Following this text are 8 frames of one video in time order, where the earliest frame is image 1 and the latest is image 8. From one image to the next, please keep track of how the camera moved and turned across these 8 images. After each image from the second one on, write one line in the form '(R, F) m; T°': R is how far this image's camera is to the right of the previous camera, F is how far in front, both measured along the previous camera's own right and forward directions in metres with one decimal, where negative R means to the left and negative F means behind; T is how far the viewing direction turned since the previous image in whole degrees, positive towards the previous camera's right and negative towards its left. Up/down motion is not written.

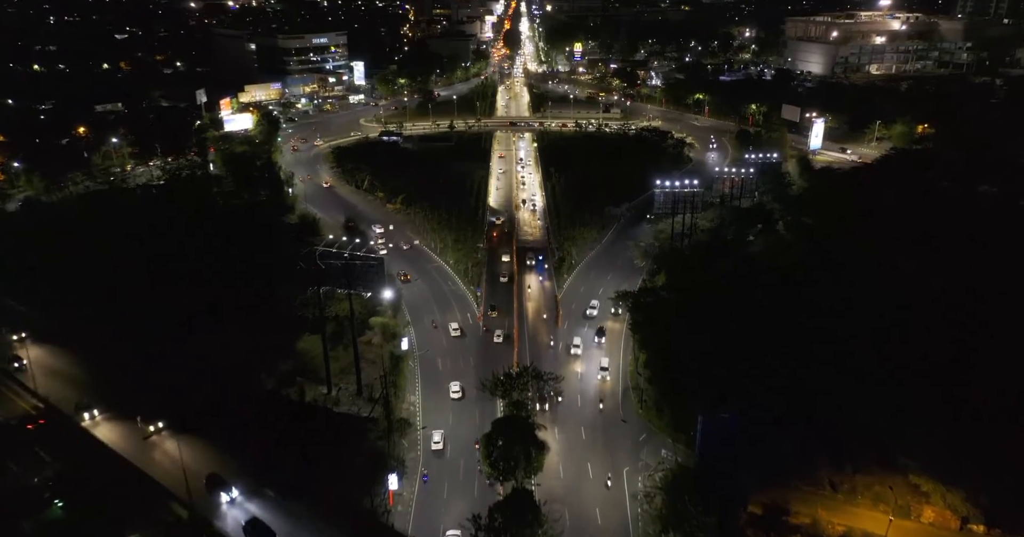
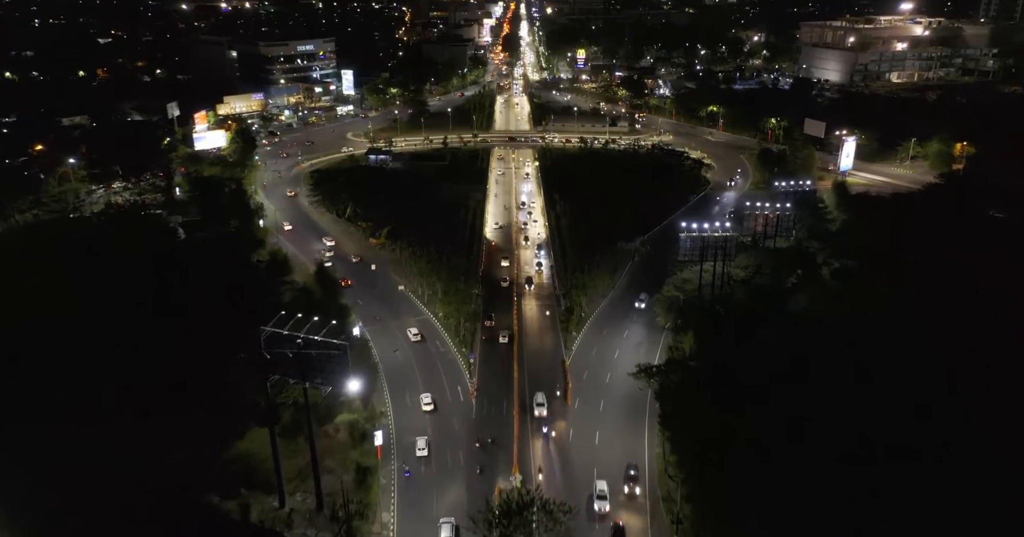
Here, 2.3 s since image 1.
(0.0, +3.8) m; 0°
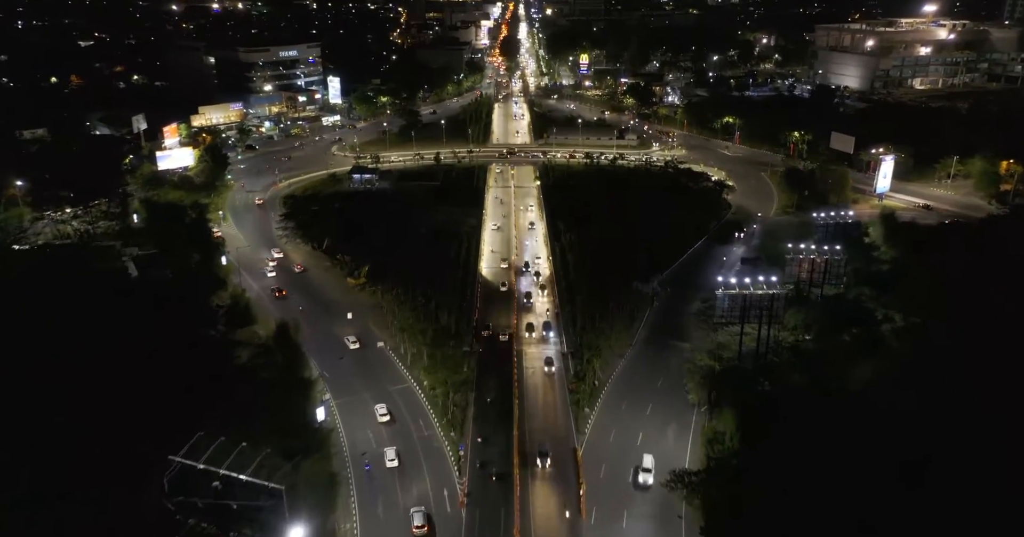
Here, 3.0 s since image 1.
(0.0, +3.7) m; 0°
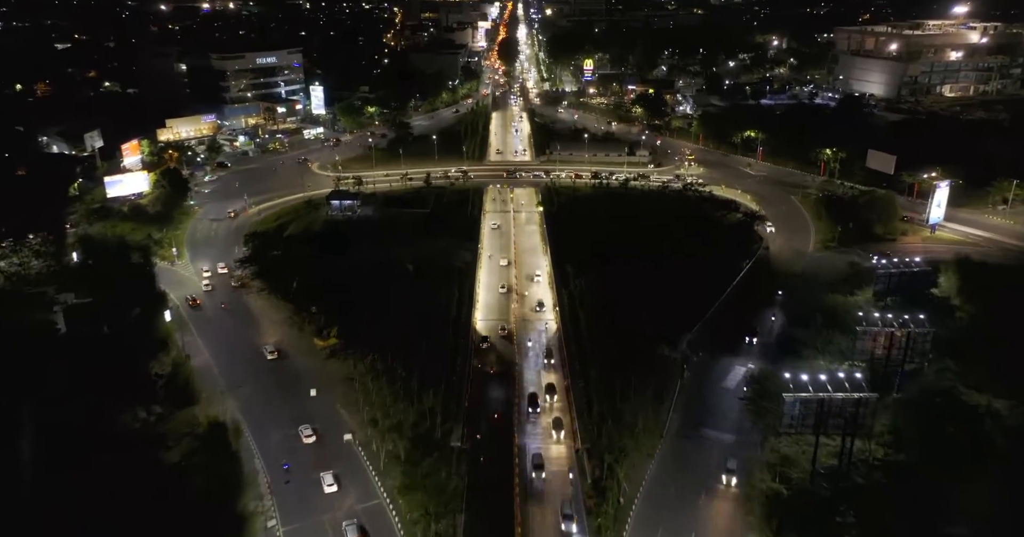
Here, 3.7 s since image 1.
(-0.1, +4.1) m; 0°
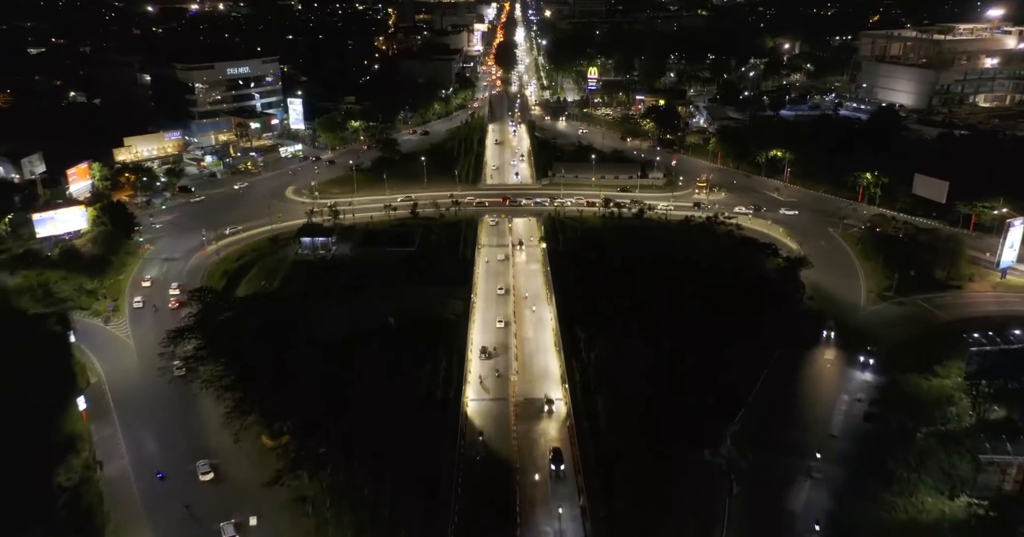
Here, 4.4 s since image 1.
(0.0, +4.2) m; 0°
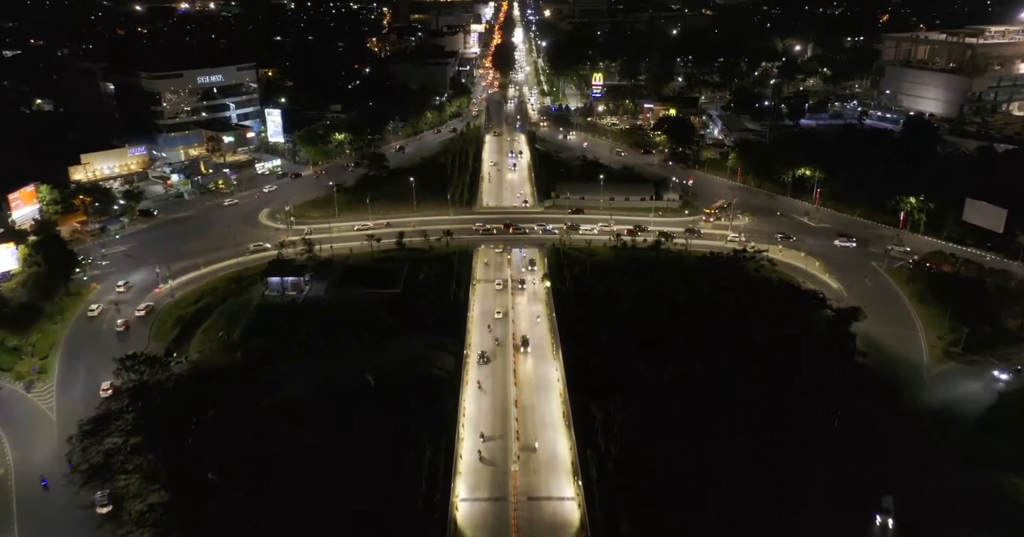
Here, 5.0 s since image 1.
(0.0, +3.6) m; 0°
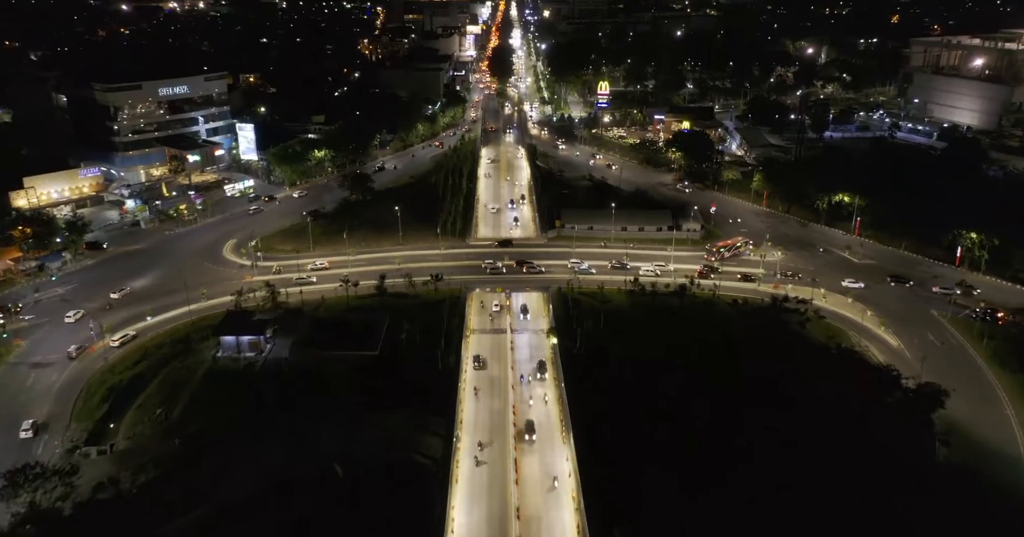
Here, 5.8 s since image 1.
(-0.1, +3.8) m; 0°
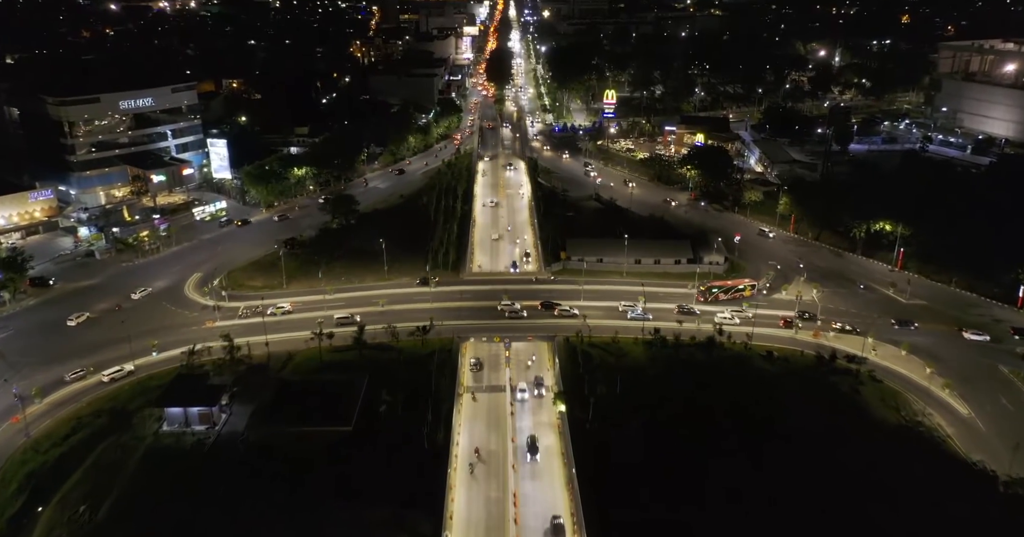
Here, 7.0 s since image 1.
(0.0, +3.2) m; 0°
